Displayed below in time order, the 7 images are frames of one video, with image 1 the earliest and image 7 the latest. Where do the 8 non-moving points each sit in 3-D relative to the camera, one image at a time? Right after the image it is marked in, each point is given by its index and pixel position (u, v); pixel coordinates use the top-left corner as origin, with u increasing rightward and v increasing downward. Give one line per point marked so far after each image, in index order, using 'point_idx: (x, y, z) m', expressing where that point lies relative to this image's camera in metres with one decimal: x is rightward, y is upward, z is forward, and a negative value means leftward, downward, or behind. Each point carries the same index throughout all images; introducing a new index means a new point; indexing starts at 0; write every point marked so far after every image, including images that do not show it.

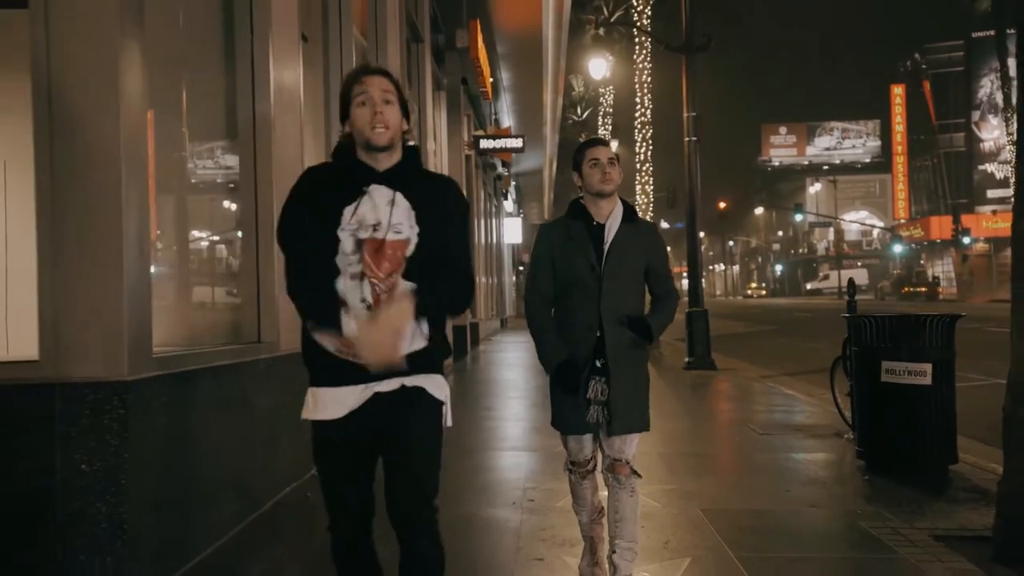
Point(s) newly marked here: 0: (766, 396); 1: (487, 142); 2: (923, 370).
0: (+3.6, -1.5, +12.8) m
1: (-0.5, +3.2, +19.9) m
2: (+2.9, -0.6, +6.5) m
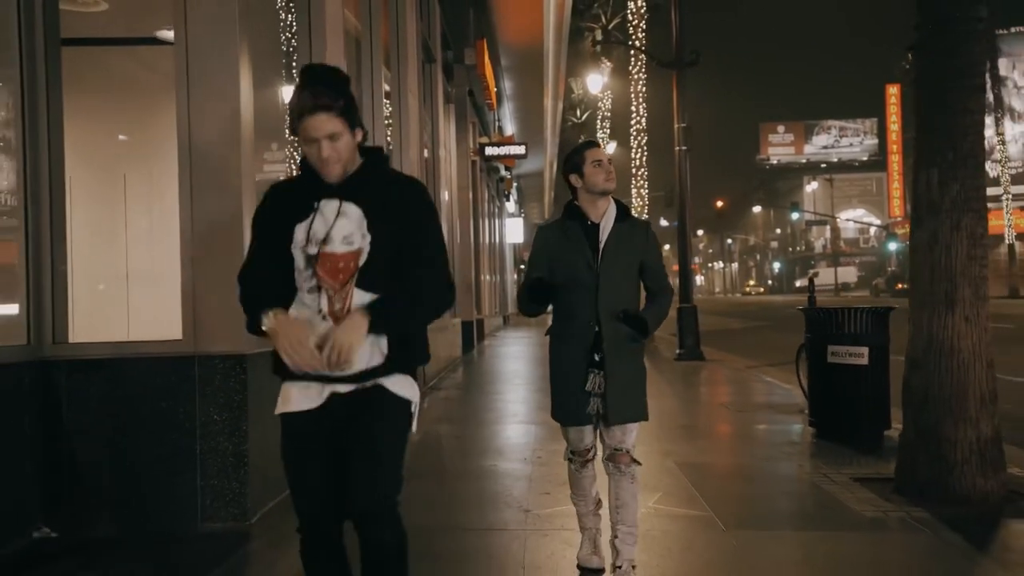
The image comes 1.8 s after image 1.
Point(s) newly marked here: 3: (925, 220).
0: (+3.7, -1.5, +14.3) m
1: (-0.5, +3.3, +21.3) m
2: (+3.0, -0.5, +7.9) m
3: (+2.7, +0.4, +5.8) m
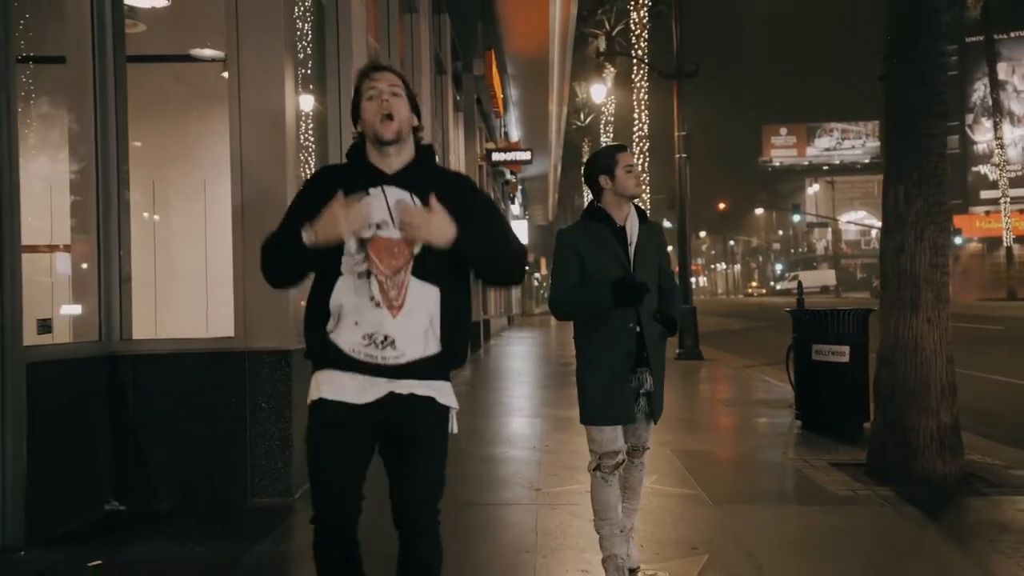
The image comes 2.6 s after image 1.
0: (+3.8, -1.5, +14.9) m
1: (-0.3, +3.2, +22.1) m
2: (+3.1, -0.6, +8.6) m
3: (+2.8, +0.4, +6.5) m
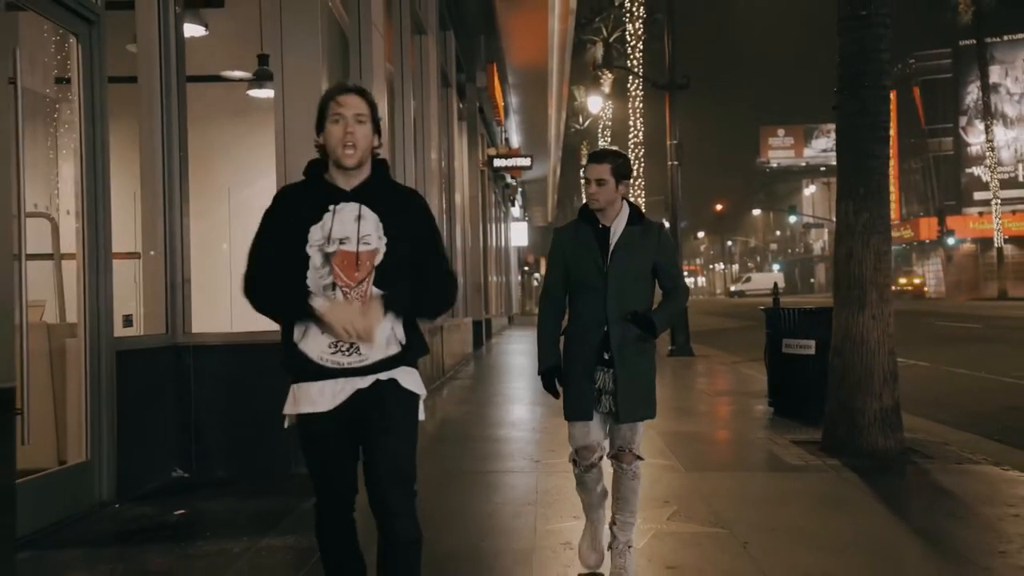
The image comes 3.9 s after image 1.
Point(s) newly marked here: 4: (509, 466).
0: (+3.9, -1.5, +16.0) m
1: (-0.3, +3.2, +23.1) m
2: (+3.1, -0.6, +9.7) m
3: (+2.8, +0.4, +7.6) m
4: (0.0, -1.4, +7.4) m
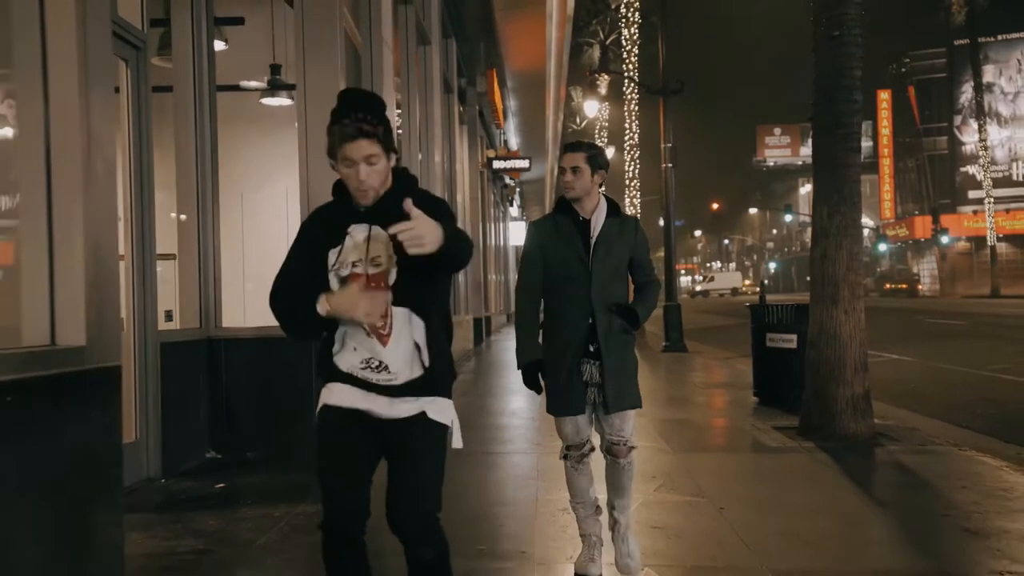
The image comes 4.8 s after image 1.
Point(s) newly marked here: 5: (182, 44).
0: (+3.9, -1.5, +16.7) m
1: (-0.3, +3.3, +23.8) m
2: (+3.2, -0.6, +10.4) m
3: (+2.8, +0.4, +8.3) m
4: (0.0, -1.4, +8.1) m
5: (-2.8, +2.1, +7.8) m
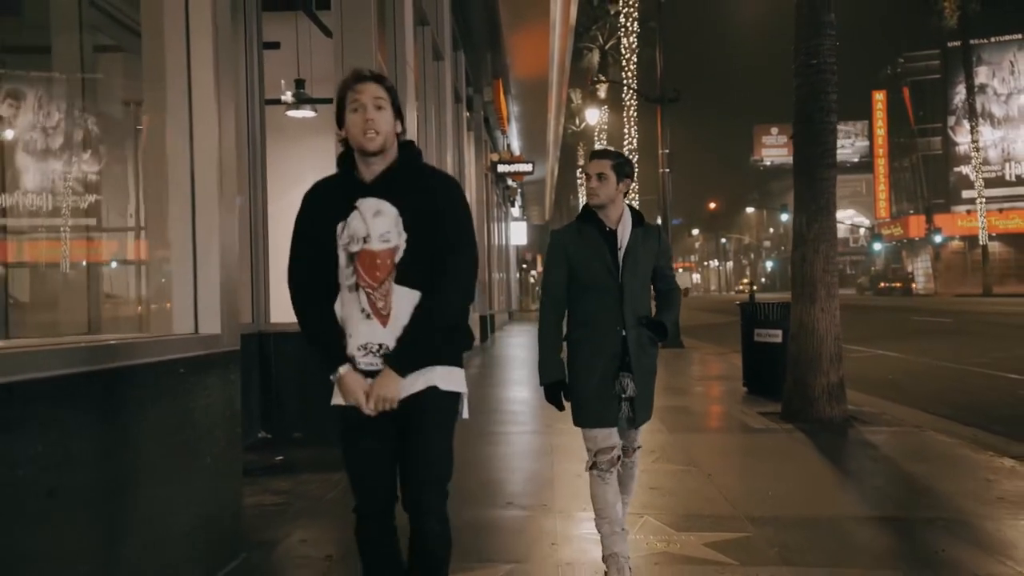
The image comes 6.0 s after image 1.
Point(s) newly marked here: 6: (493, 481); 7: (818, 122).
0: (+4.0, -1.5, +17.7) m
1: (-0.2, +3.3, +24.8) m
2: (+3.3, -0.6, +11.4) m
3: (+2.9, +0.4, +9.3) m
4: (+0.1, -1.4, +9.1) m
5: (-2.7, +2.1, +8.8) m
6: (-0.1, -1.5, +6.9) m
7: (+3.1, +1.7, +9.2) m
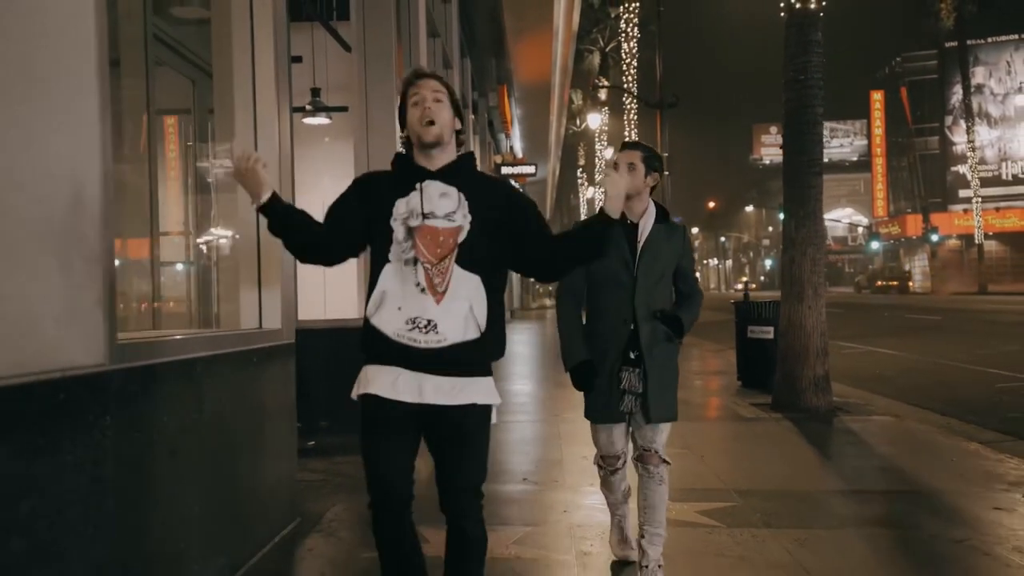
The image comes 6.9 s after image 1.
0: (+4.1, -1.4, +18.4) m
1: (-0.1, +3.4, +25.5) m
2: (+3.4, -0.5, +12.1) m
3: (+3.0, +0.4, +10.0) m
4: (+0.2, -1.4, +9.8) m
5: (-2.6, +2.1, +9.5) m
6: (0.0, -1.5, +7.6) m
7: (+3.2, +1.7, +10.0) m
